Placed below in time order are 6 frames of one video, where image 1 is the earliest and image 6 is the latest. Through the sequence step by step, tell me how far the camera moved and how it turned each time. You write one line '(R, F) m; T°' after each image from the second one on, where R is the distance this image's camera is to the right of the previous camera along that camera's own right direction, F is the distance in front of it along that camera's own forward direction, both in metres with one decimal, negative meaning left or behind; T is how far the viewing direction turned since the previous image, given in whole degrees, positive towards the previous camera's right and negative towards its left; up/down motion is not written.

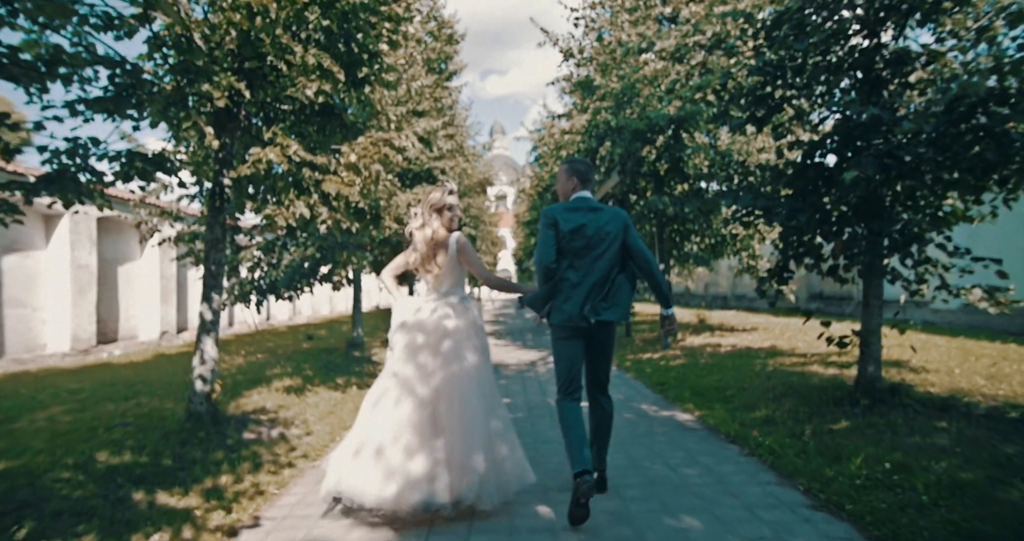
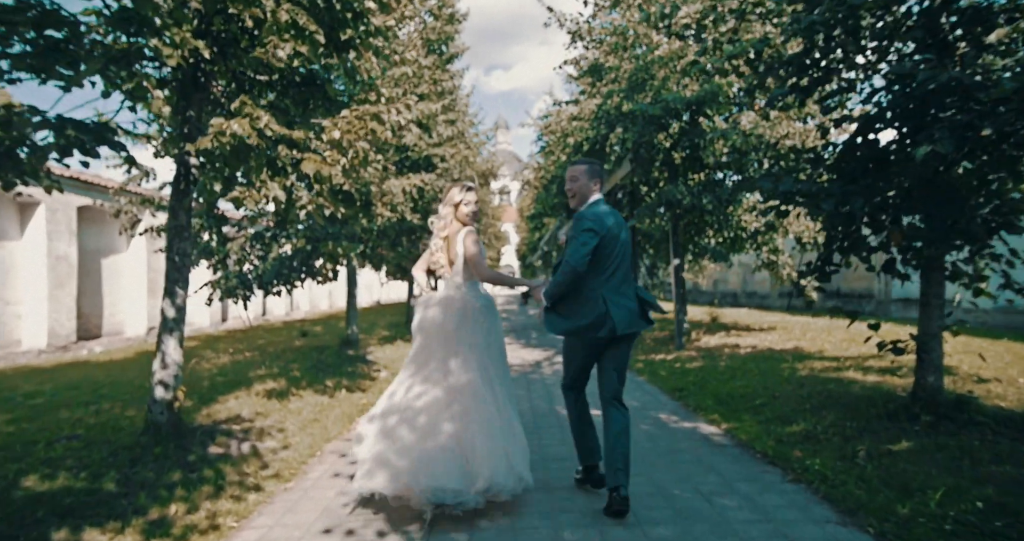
(0.0, +0.8) m; 0°
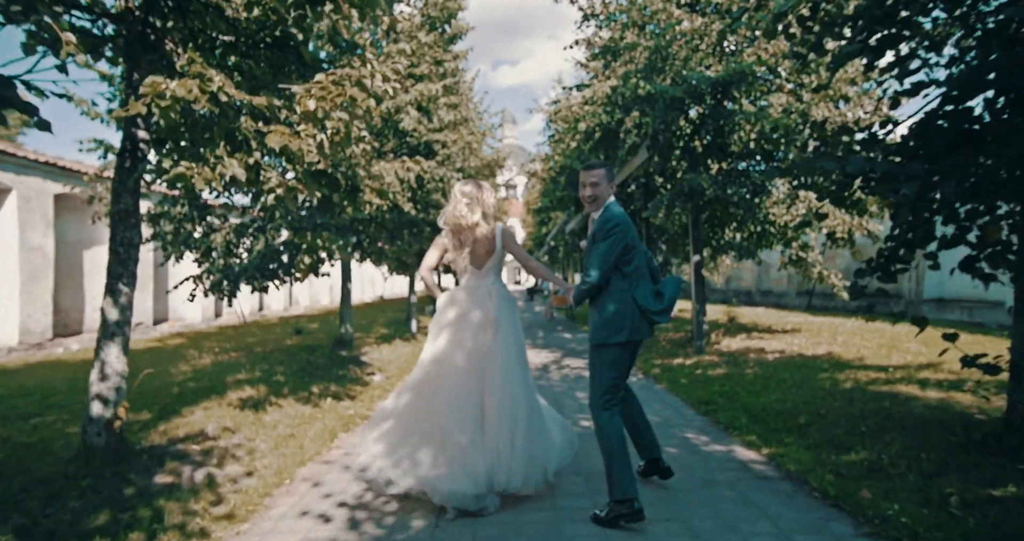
(0.0, +0.9) m; -1°
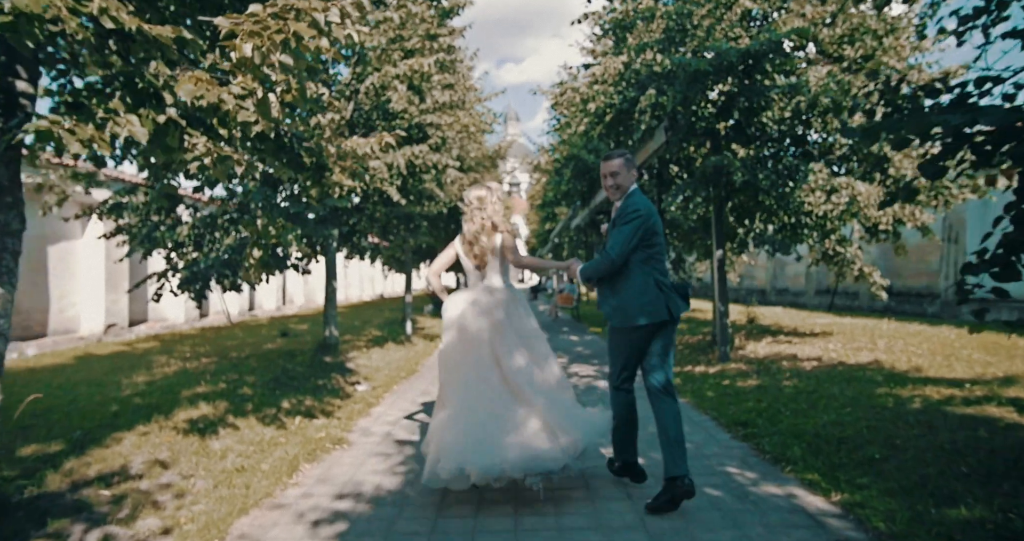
(0.0, +1.2) m; 0°
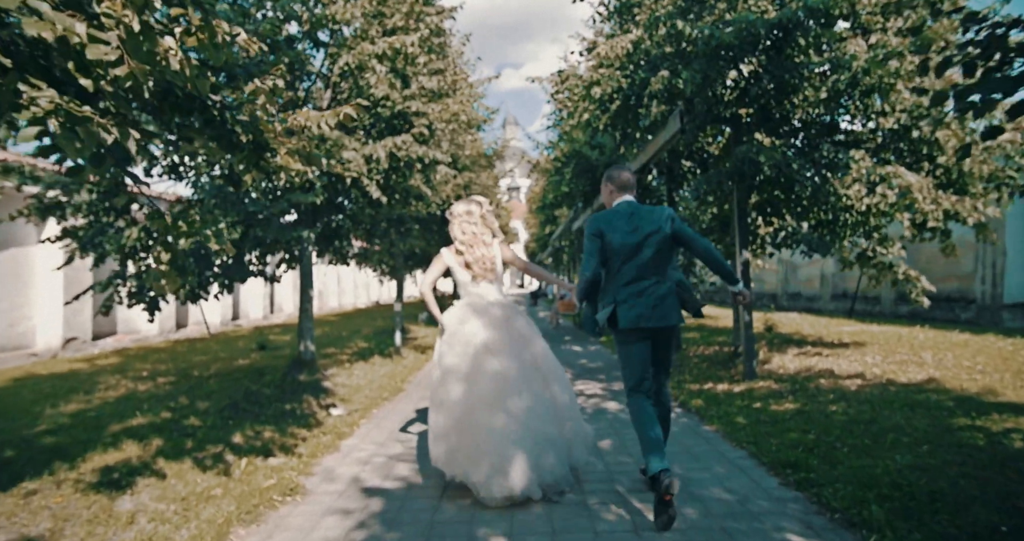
(+0.1, +1.2) m; 0°
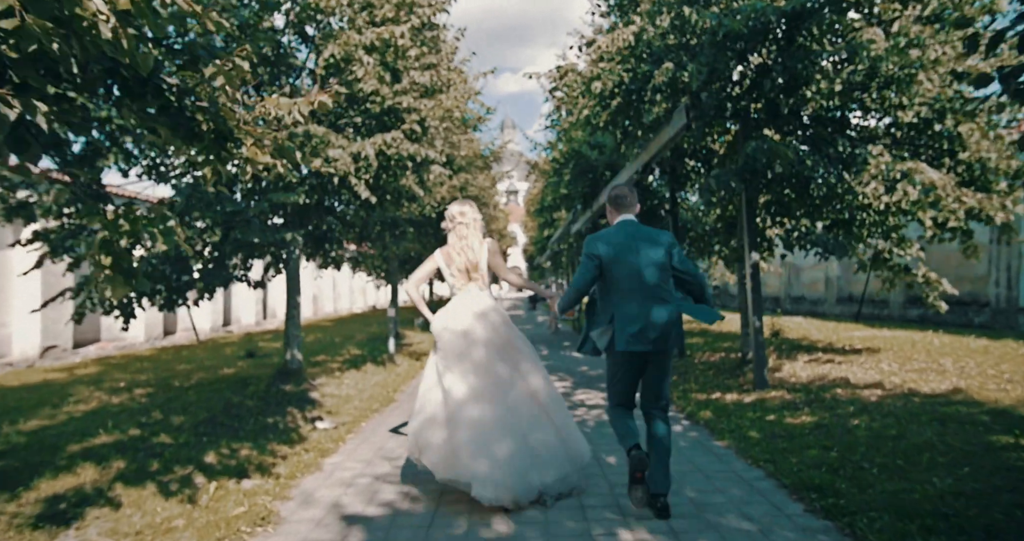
(0.0, +0.5) m; 0°
